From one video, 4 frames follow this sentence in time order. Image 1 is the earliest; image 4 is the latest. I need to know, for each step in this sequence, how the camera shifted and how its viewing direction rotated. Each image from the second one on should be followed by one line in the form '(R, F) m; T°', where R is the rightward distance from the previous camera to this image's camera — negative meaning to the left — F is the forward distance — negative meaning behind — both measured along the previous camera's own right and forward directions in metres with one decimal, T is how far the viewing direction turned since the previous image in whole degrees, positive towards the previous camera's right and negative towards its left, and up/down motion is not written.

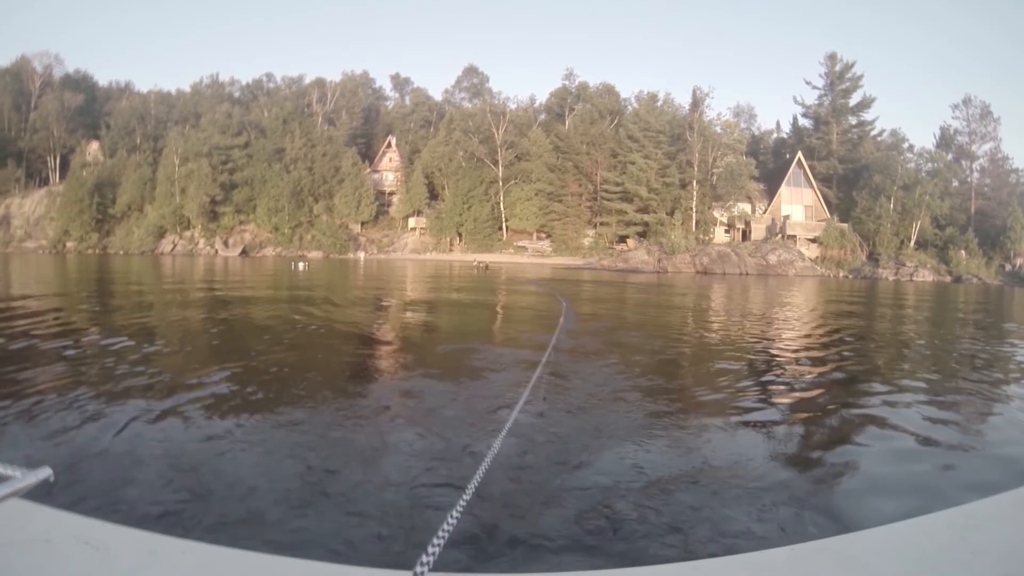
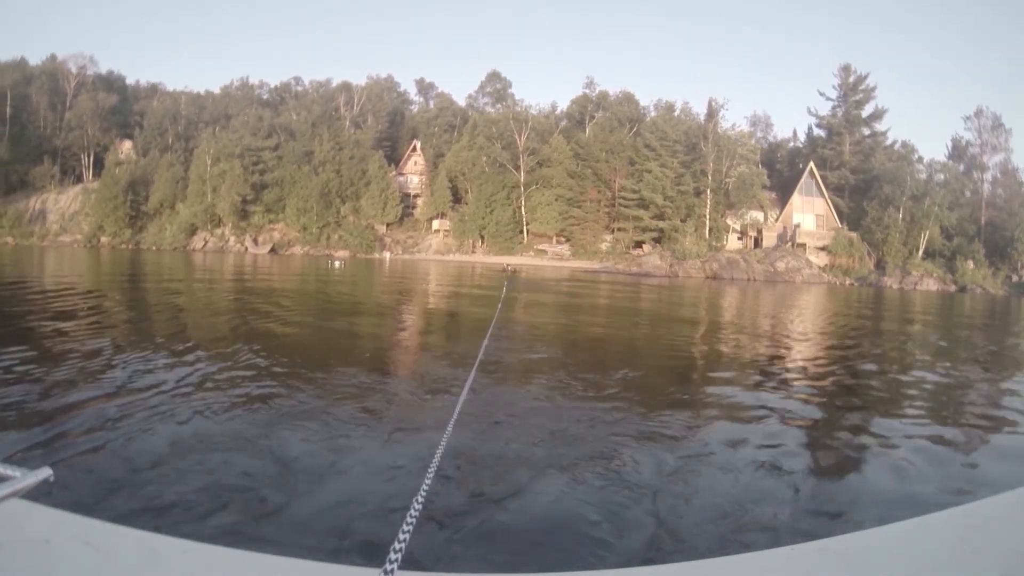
(-0.1, -0.6) m; -1°
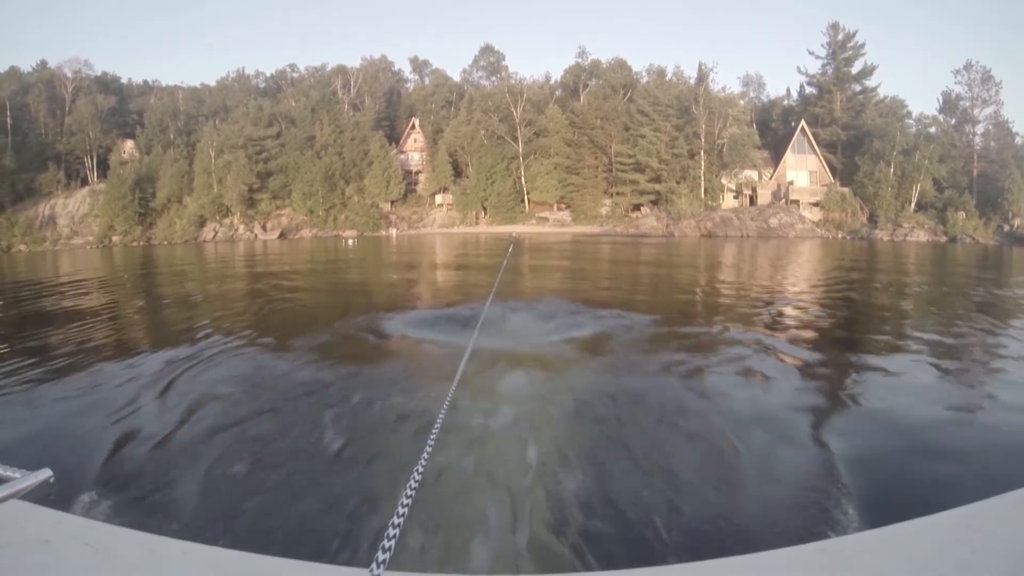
(0.0, -0.5) m; 0°
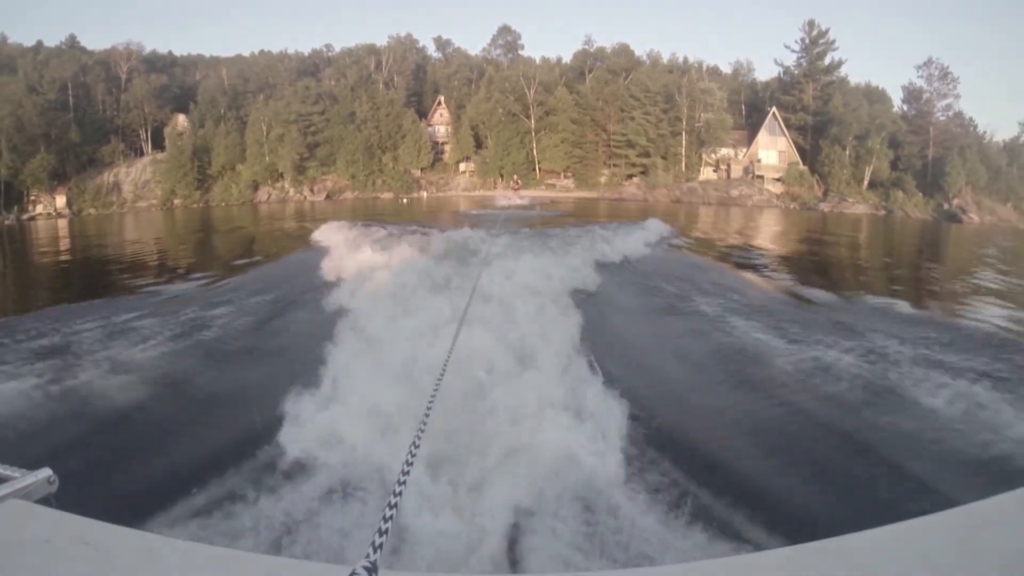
(-0.1, -2.8) m; -1°
